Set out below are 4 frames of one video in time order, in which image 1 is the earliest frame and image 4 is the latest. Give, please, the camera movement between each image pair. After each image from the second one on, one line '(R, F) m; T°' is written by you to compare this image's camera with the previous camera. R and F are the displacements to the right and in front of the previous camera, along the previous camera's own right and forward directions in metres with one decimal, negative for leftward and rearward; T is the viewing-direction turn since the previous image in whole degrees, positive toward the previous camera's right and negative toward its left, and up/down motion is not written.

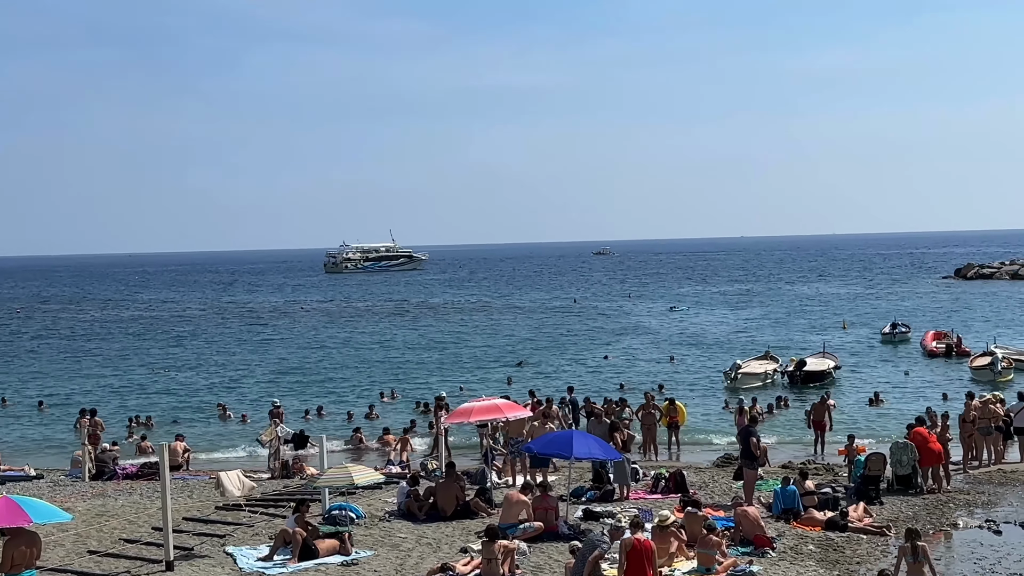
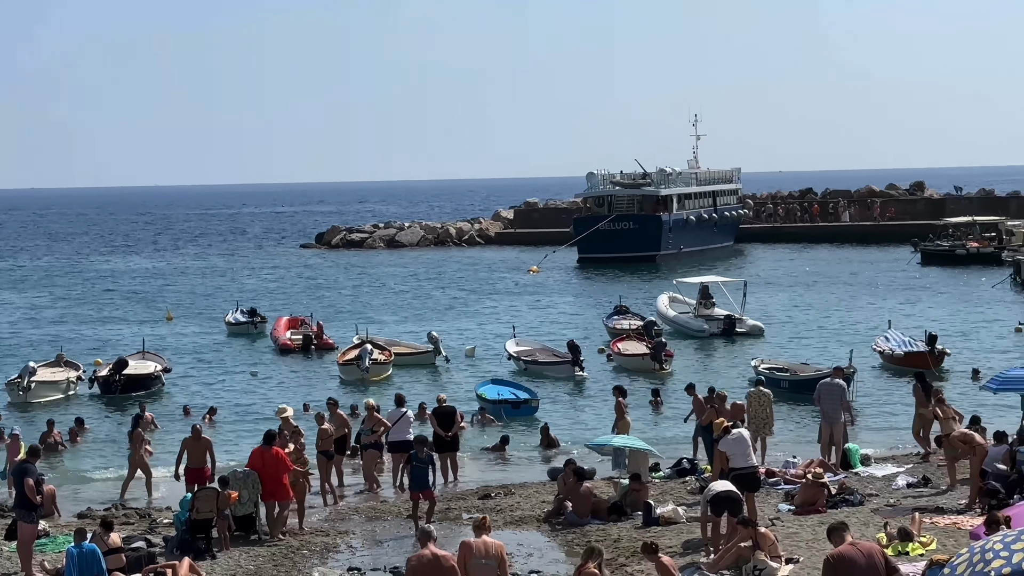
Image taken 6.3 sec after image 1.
(+3.6, +8.9) m; +19°
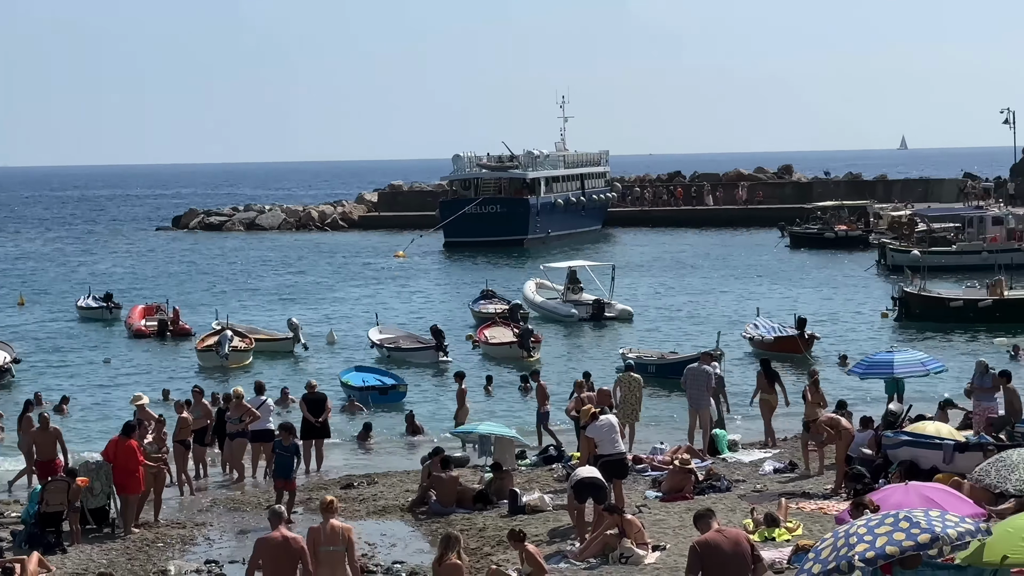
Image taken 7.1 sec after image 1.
(+0.1, +0.5) m; +4°
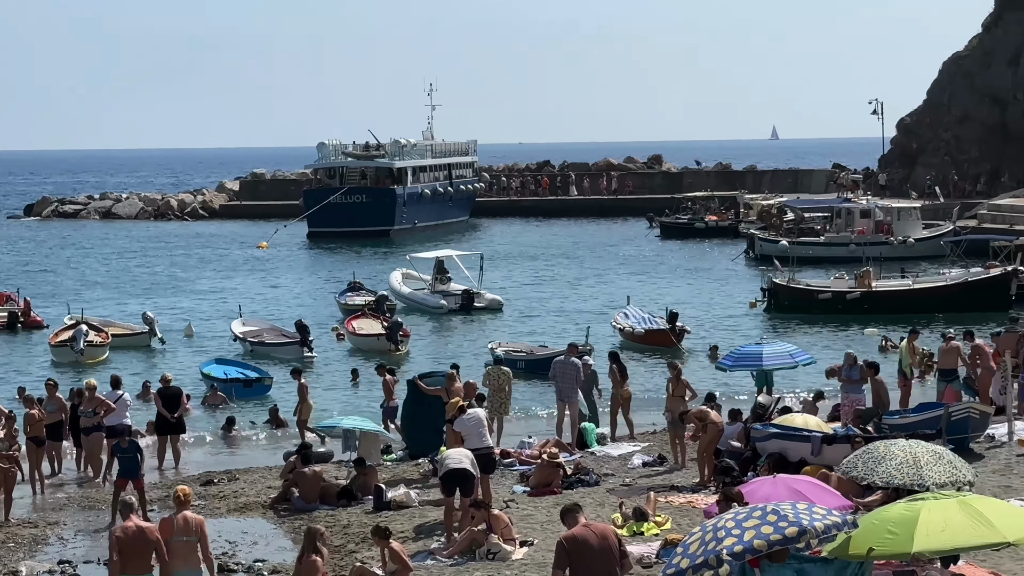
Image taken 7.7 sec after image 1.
(+0.1, +0.5) m; +4°
